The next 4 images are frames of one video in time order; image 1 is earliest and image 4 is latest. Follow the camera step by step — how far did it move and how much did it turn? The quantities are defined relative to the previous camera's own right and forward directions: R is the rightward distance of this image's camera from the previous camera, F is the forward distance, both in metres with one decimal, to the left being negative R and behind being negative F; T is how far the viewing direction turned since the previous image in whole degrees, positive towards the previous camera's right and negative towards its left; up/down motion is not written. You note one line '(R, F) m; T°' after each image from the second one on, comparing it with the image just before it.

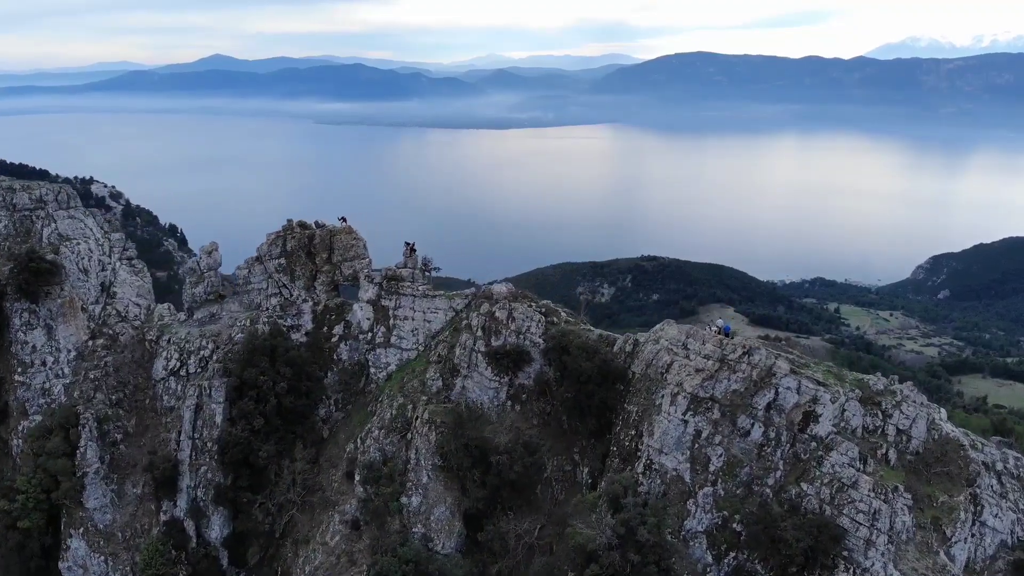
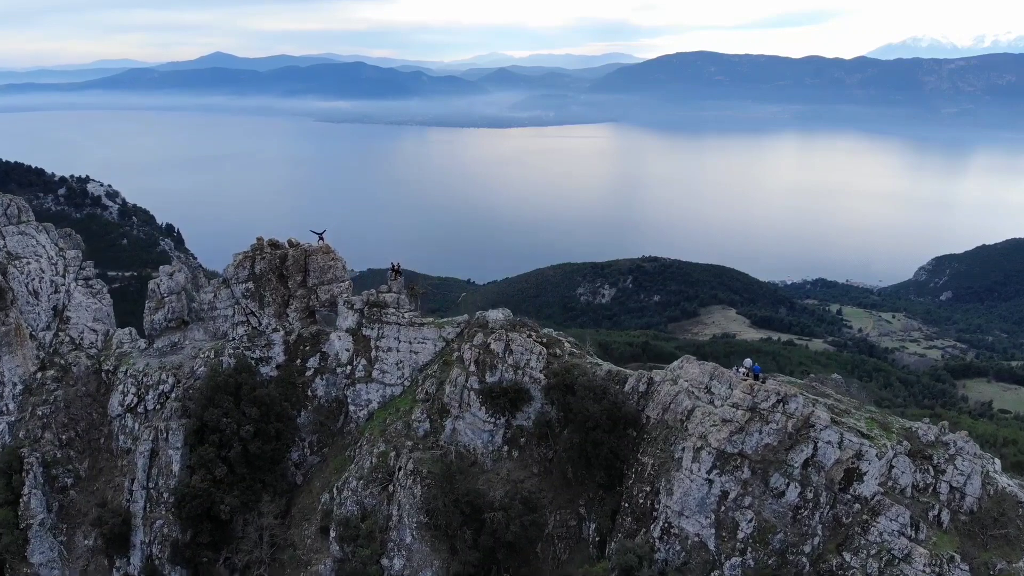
(+0.1, +2.9) m; 0°
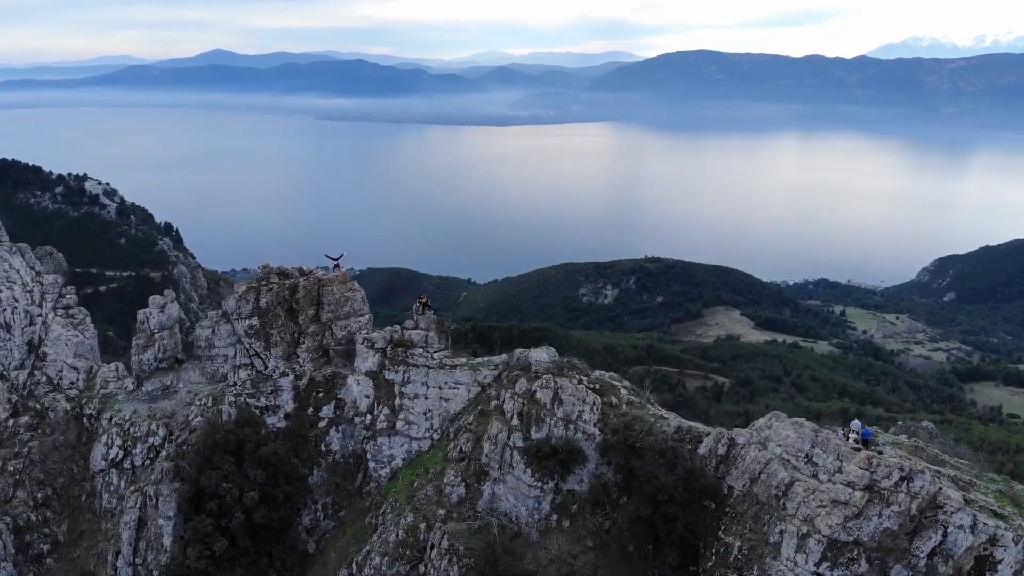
(-1.5, +3.3) m; 0°
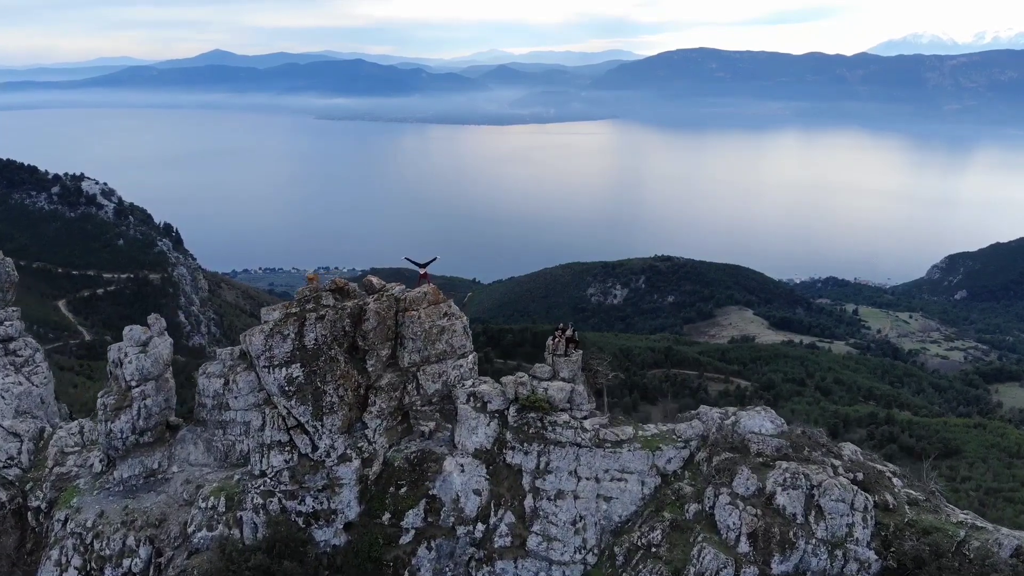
(-3.8, +7.8) m; 0°
